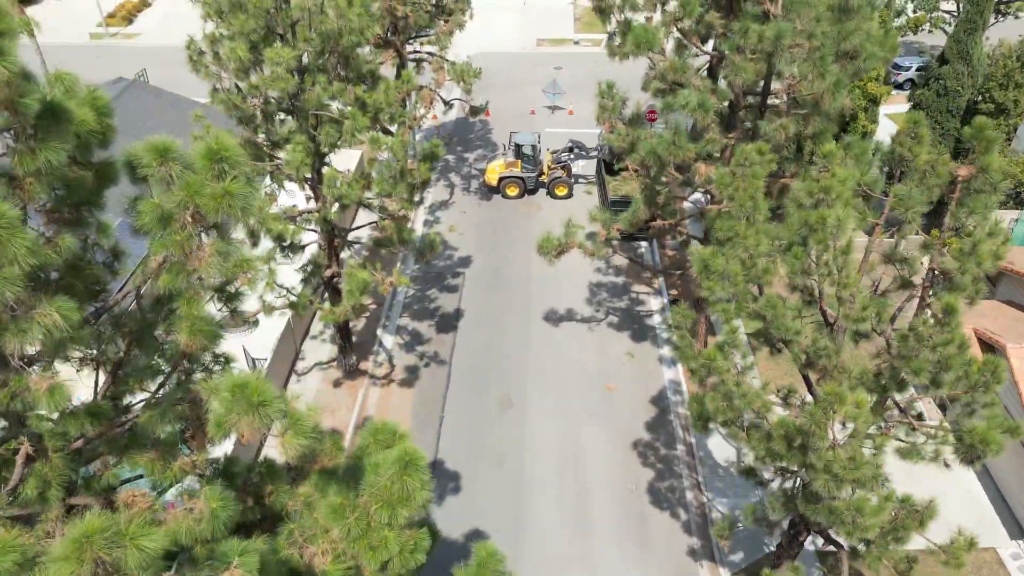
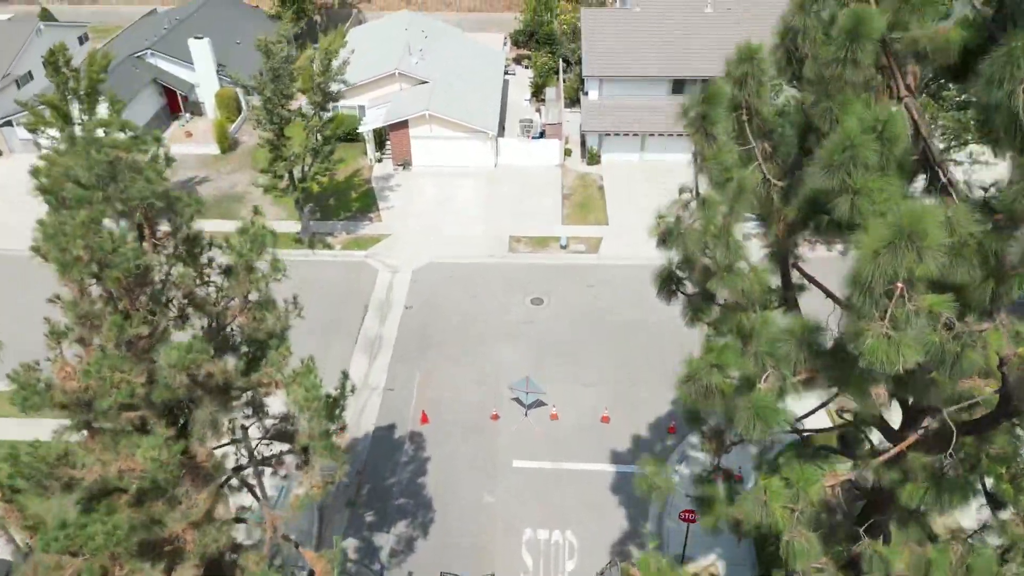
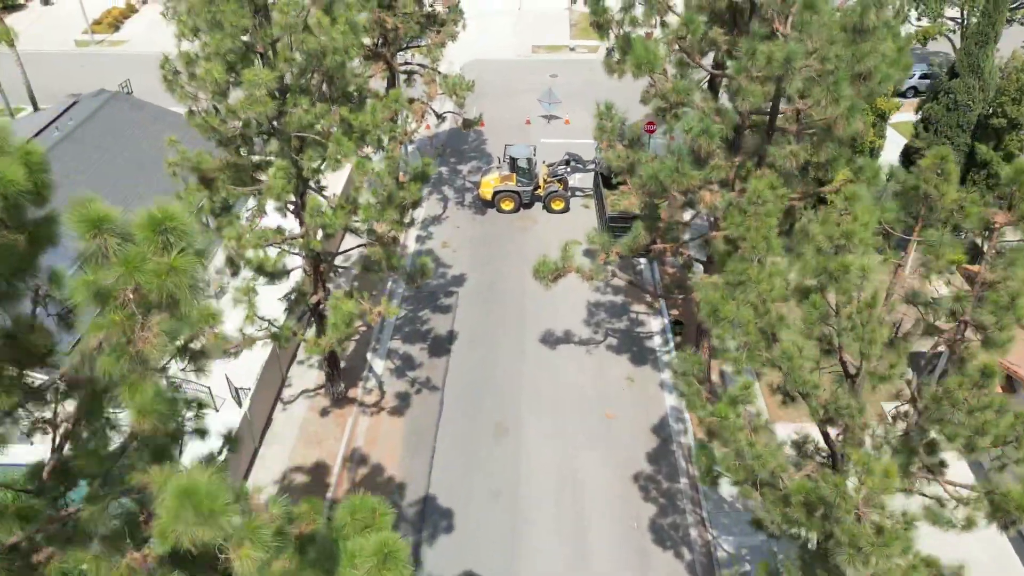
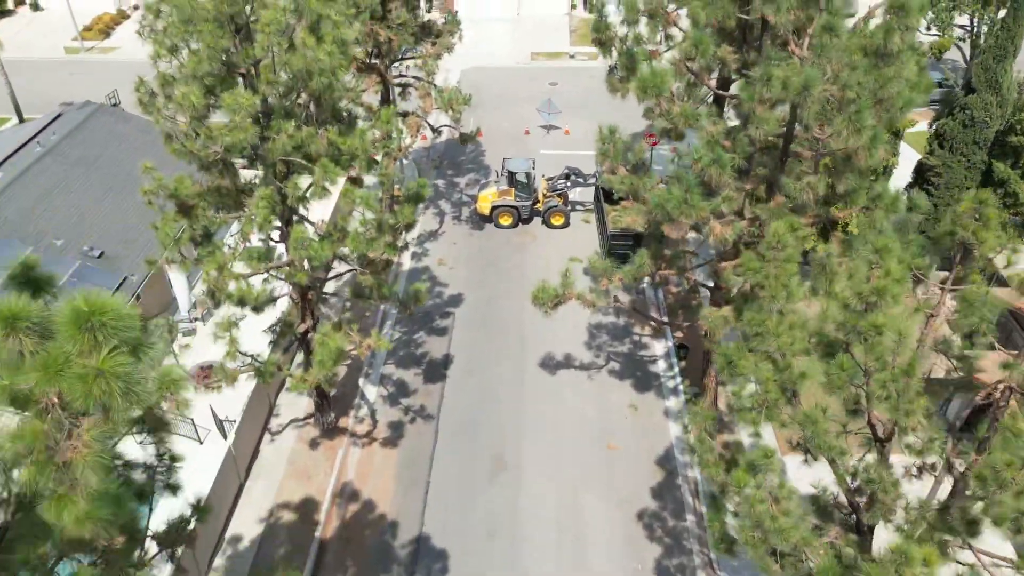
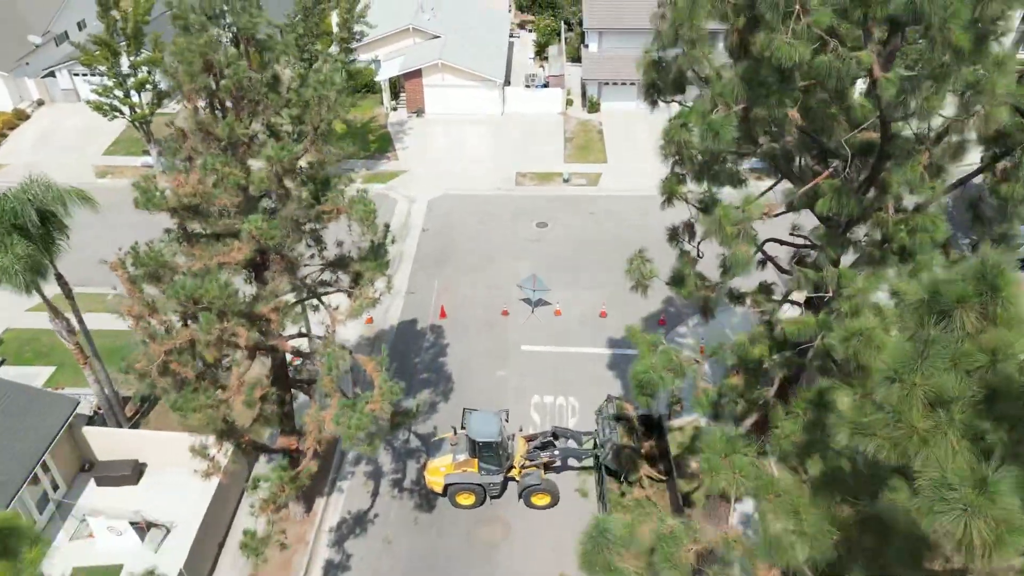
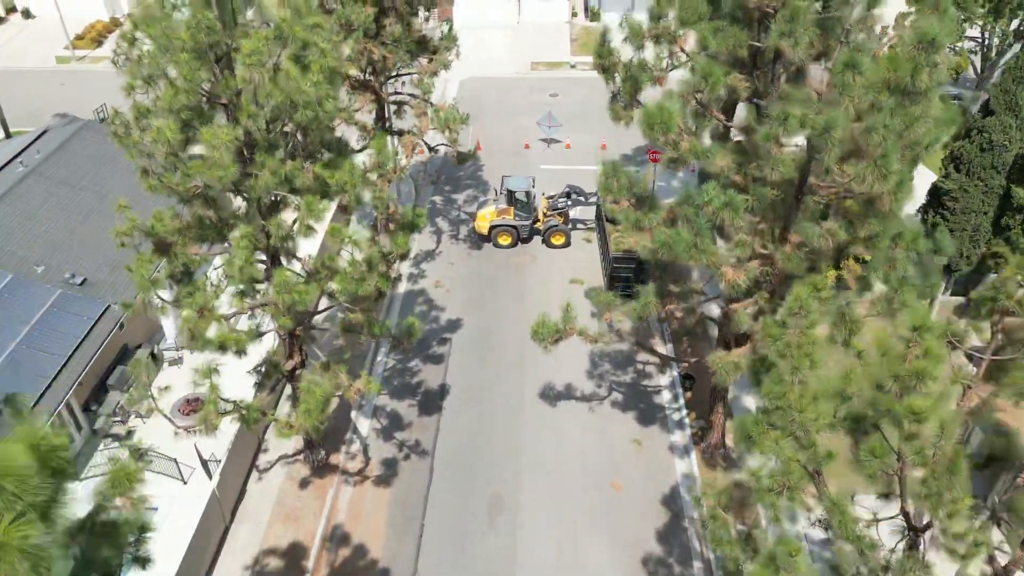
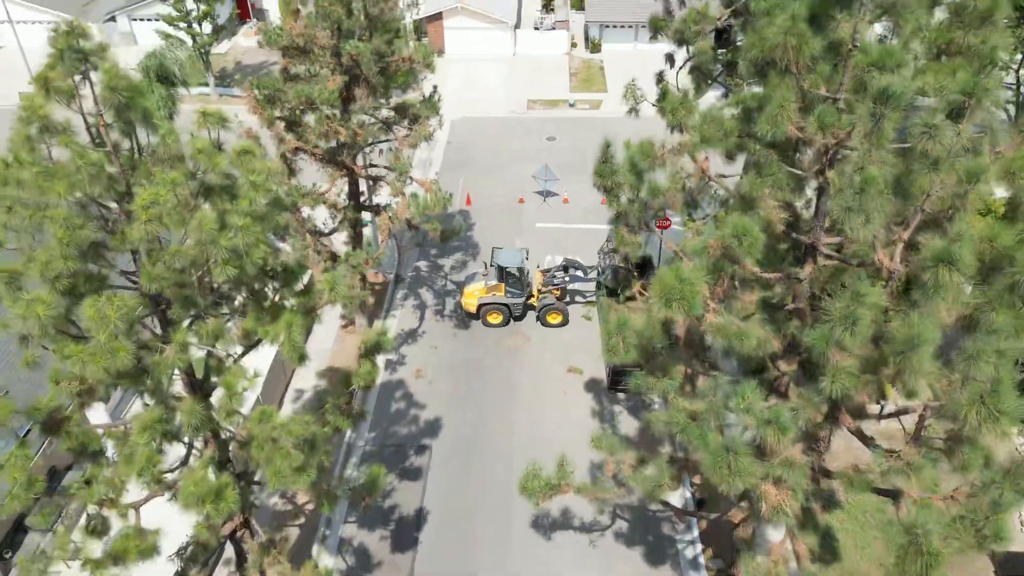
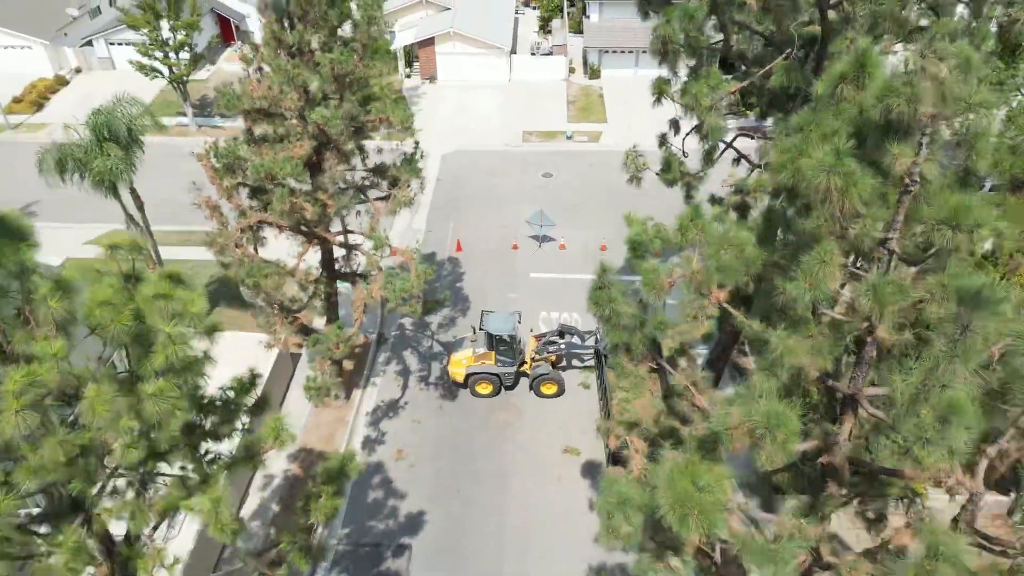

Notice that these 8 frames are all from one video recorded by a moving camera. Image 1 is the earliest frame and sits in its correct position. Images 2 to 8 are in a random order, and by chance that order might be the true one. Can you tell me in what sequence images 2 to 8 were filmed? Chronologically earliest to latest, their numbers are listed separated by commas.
3, 4, 6, 7, 8, 5, 2
